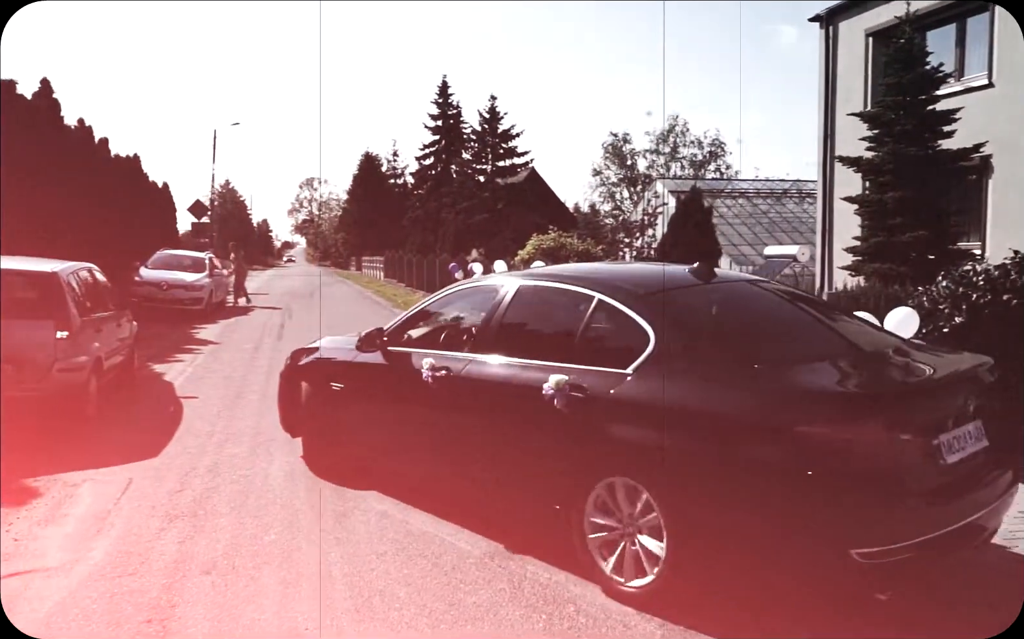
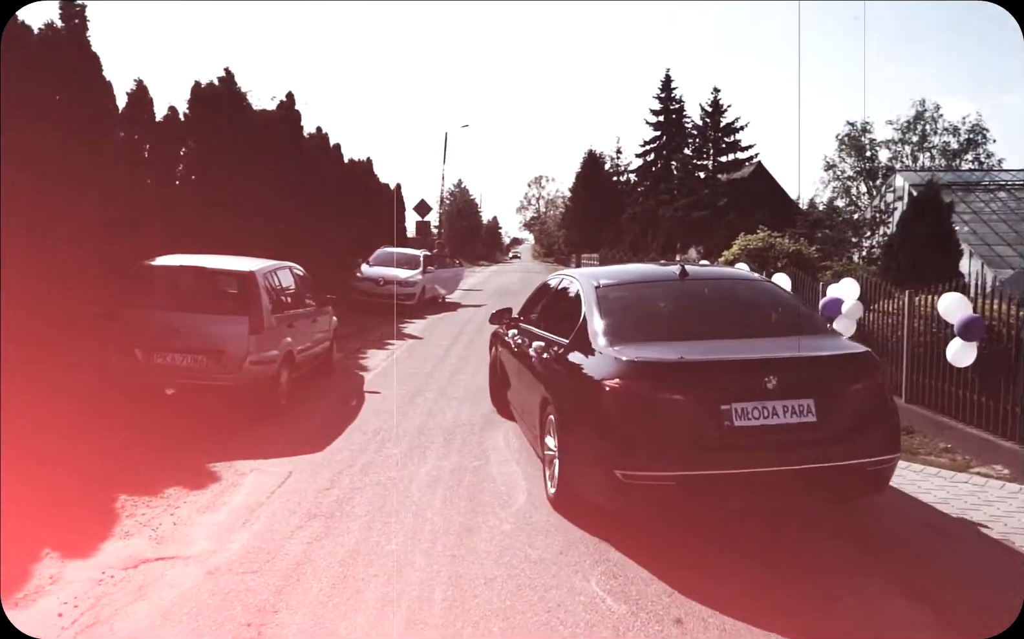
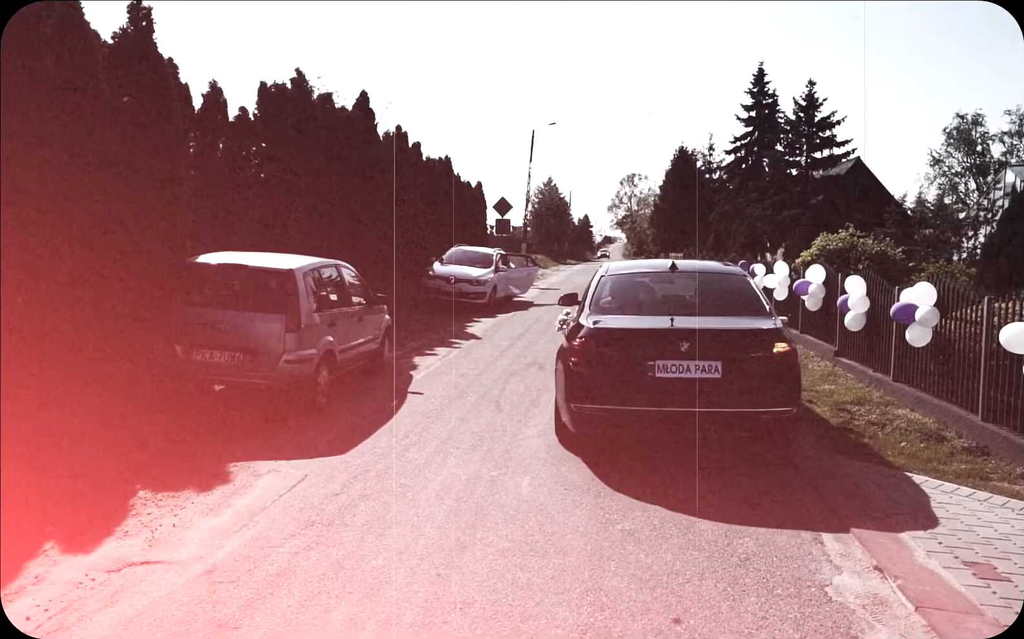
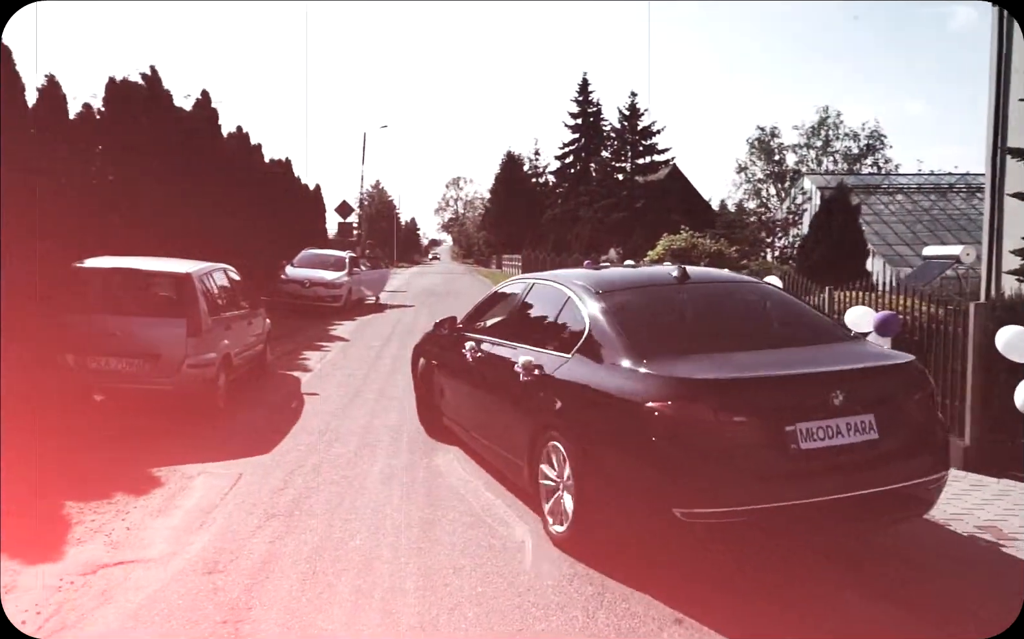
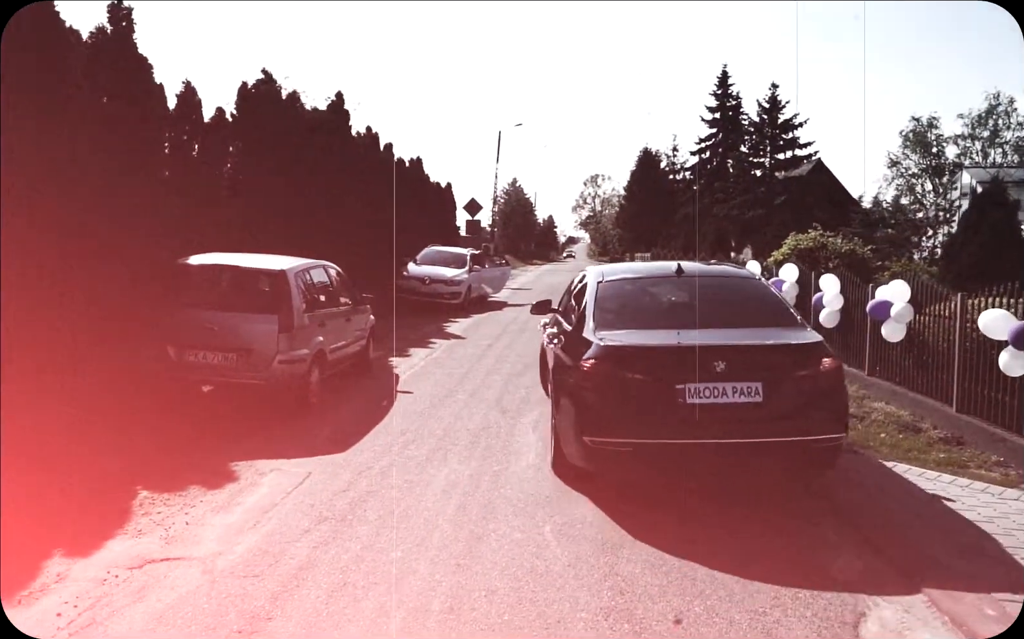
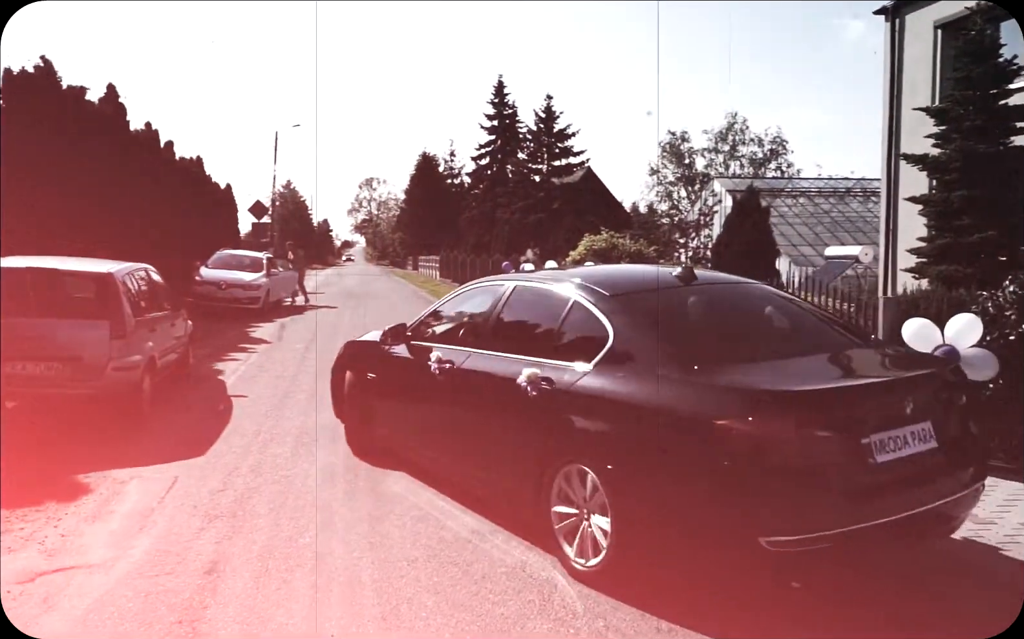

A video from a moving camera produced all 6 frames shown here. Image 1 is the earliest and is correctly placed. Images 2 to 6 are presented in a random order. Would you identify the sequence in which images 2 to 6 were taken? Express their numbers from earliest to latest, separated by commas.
6, 4, 2, 5, 3
